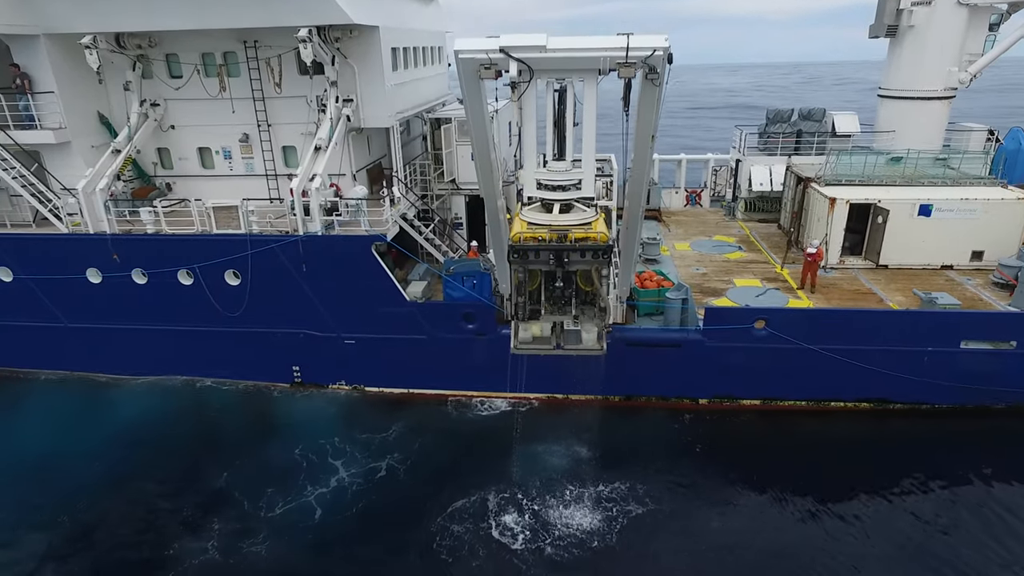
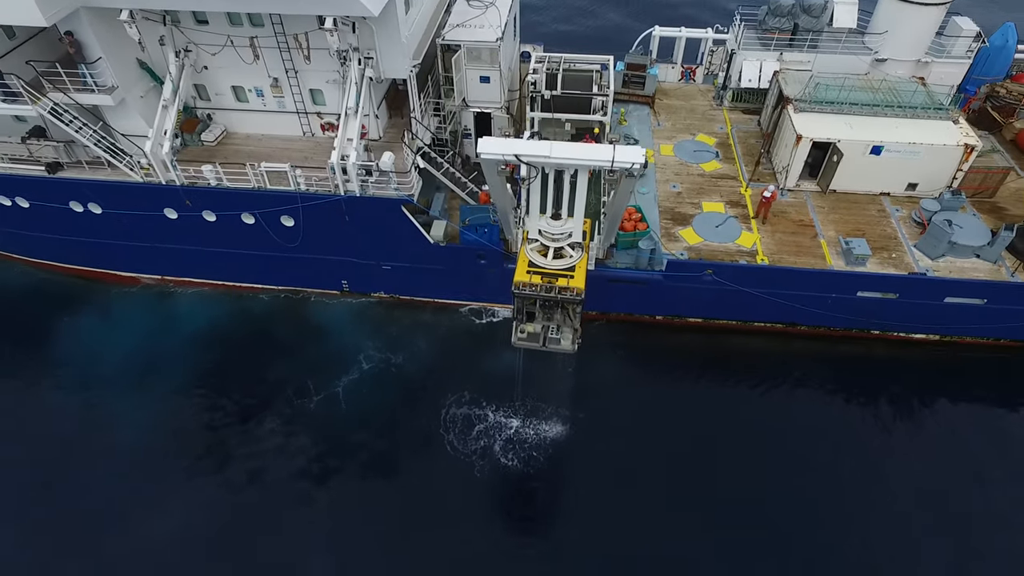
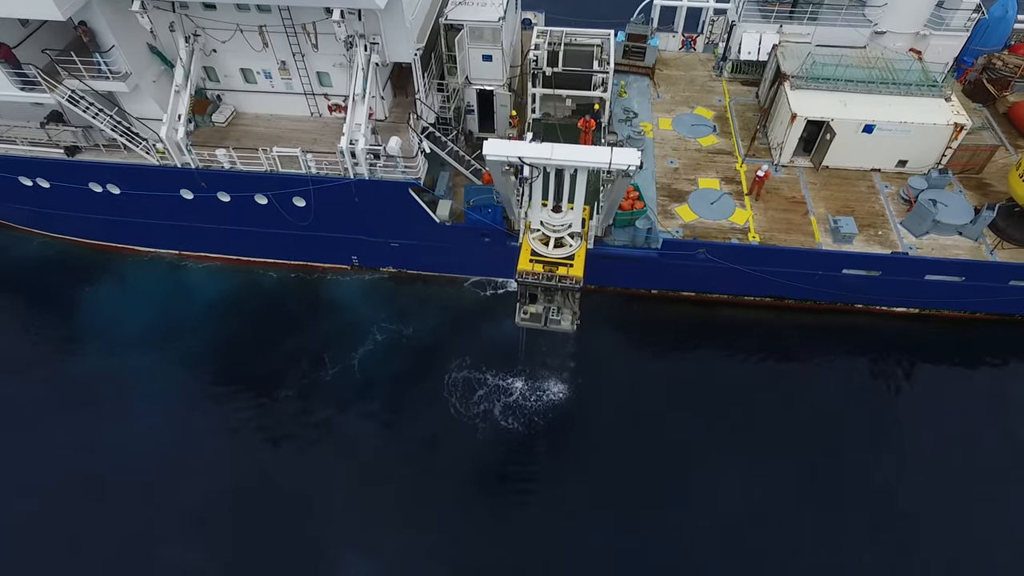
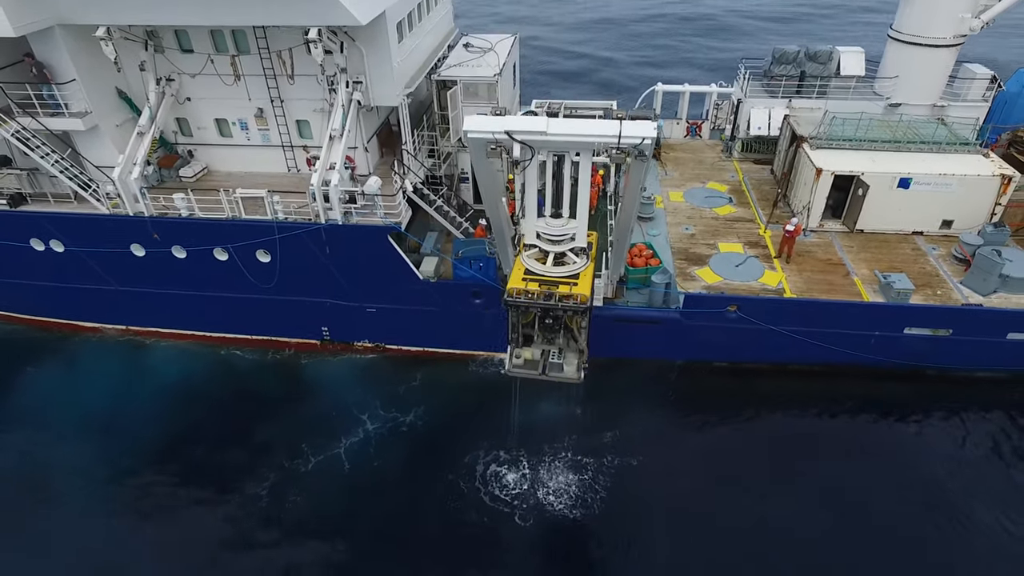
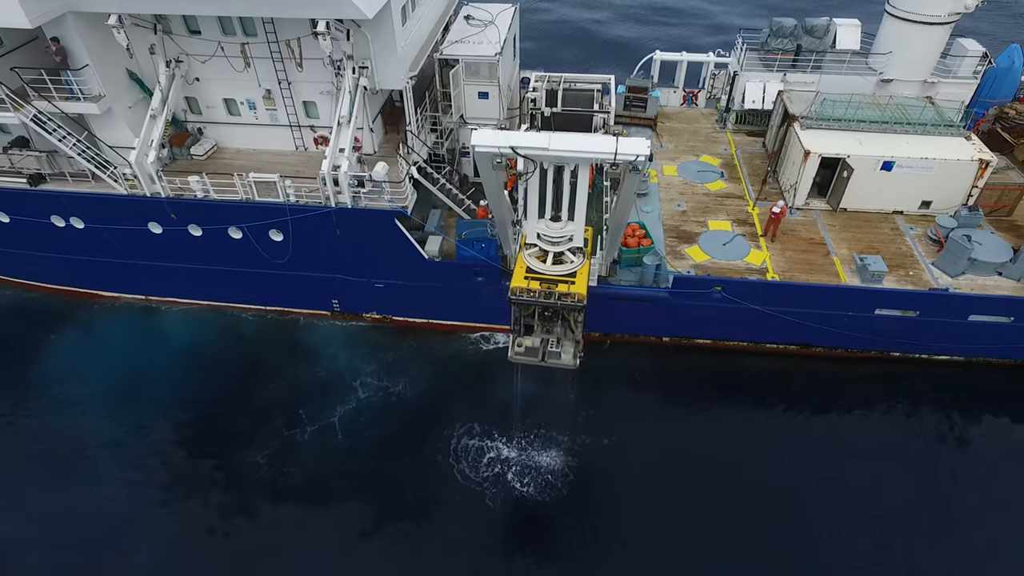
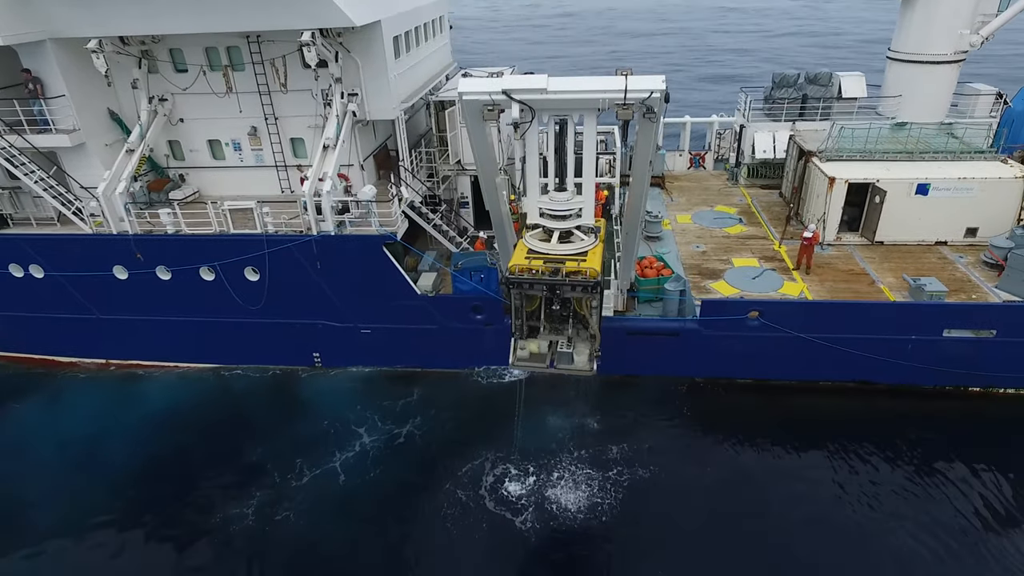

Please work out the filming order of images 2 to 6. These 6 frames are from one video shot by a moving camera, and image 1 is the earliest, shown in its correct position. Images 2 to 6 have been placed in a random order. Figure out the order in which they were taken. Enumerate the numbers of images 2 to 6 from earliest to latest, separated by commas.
6, 4, 5, 2, 3
